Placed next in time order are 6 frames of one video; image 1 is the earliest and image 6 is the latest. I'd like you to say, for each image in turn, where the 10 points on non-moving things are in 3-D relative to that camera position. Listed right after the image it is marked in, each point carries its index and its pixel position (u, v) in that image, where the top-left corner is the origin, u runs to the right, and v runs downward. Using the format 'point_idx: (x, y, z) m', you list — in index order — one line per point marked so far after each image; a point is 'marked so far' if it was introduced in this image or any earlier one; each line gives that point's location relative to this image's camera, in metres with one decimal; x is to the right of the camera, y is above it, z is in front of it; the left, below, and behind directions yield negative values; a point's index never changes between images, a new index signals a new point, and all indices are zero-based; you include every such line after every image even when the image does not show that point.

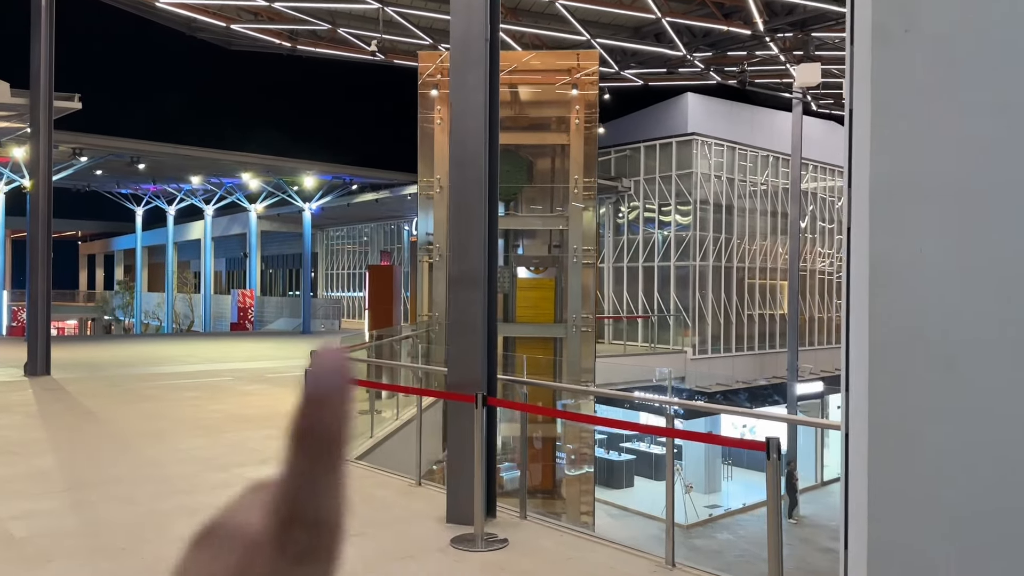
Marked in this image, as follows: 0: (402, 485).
0: (-1.0, -1.8, +6.9) m
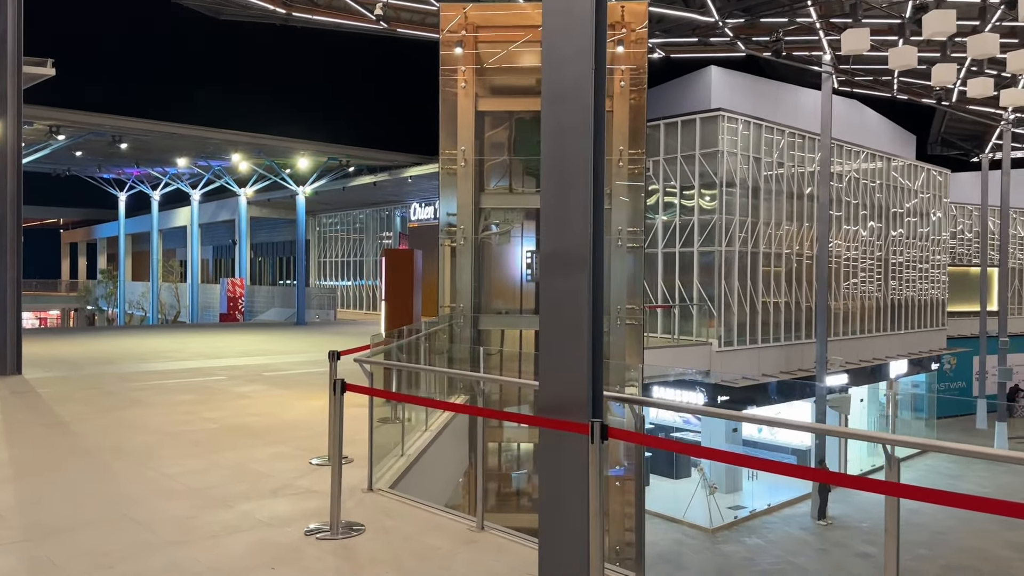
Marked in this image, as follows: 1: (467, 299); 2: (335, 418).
0: (-0.4, -1.7, +5.4) m
1: (-0.7, -0.2, +11.4) m
2: (-1.3, -1.0, +5.8) m
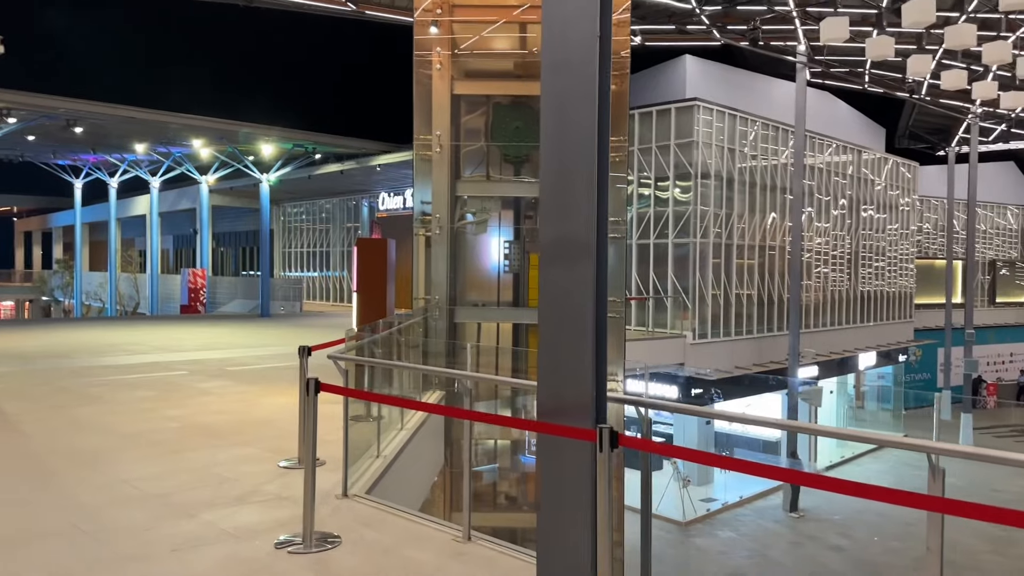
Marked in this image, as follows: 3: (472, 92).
0: (-0.4, -1.6, +5.0) m
1: (-1.0, -0.1, +11.0) m
2: (-1.4, -0.9, +5.3) m
3: (-0.6, +2.8, +11.1) m
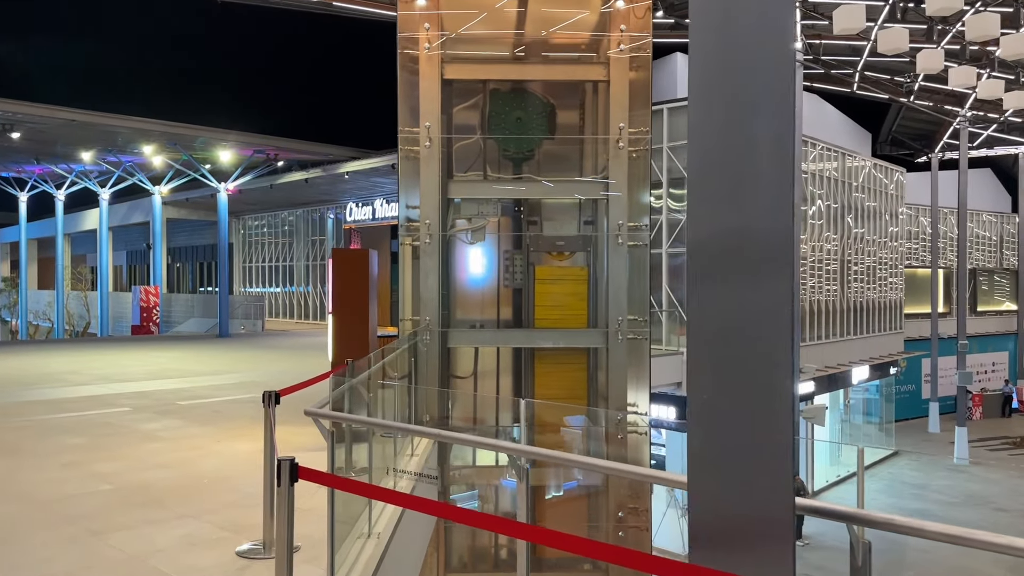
0: (-0.1, -1.8, +3.3) m
1: (-1.0, -0.3, +9.3) m
2: (-1.1, -1.1, +3.6) m
3: (-0.6, +2.6, +9.5) m
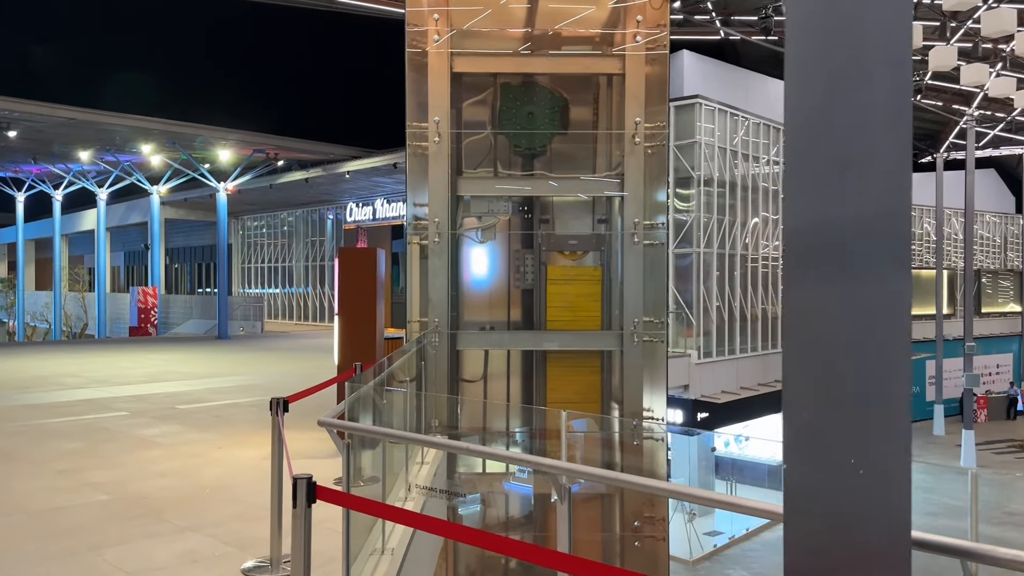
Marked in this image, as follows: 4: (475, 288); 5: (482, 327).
0: (+0.1, -1.7, +3.0) m
1: (-0.8, -0.3, +9.0) m
2: (-1.0, -1.1, +3.3) m
3: (-0.4, +2.6, +9.2) m
4: (-0.5, 0.0, +9.3) m
5: (-0.4, -0.5, +9.3) m
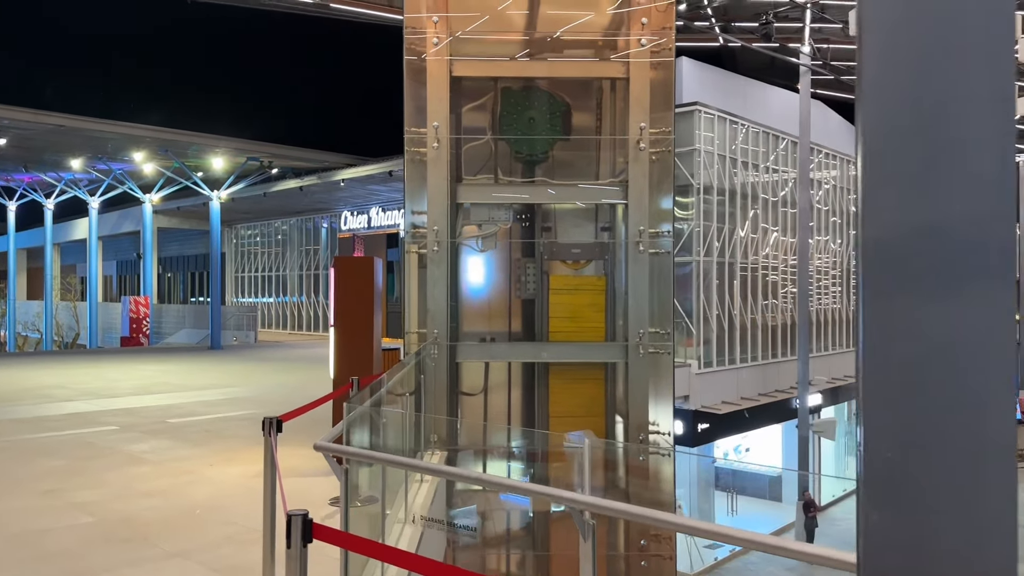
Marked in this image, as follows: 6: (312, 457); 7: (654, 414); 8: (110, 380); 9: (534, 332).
0: (+0.1, -1.8, +2.7) m
1: (-0.8, -0.4, +8.7) m
2: (-0.9, -1.1, +3.0) m
3: (-0.4, +2.5, +9.0) m
4: (-0.4, -0.1, +9.0) m
5: (-0.4, -0.6, +9.0) m
6: (-2.4, -2.0, +9.2) m
7: (+1.6, -1.4, +8.7) m
8: (-9.2, -2.1, +17.4) m
9: (+0.3, -0.5, +9.1) m
